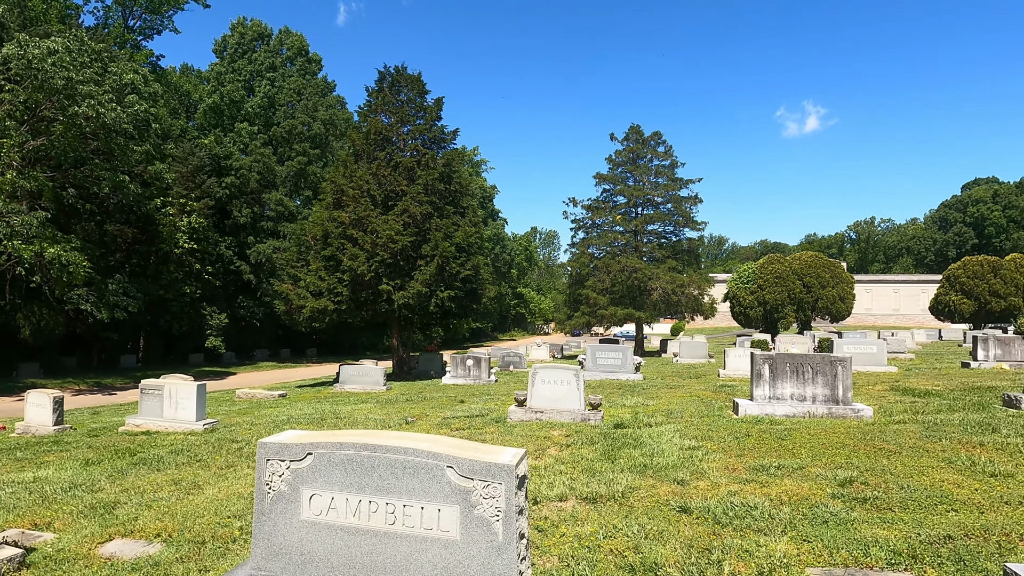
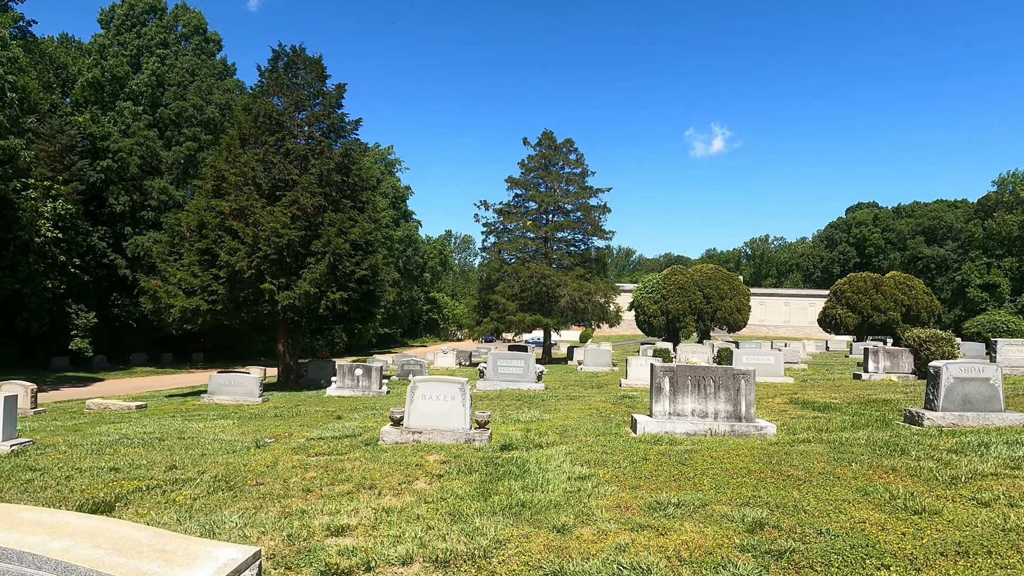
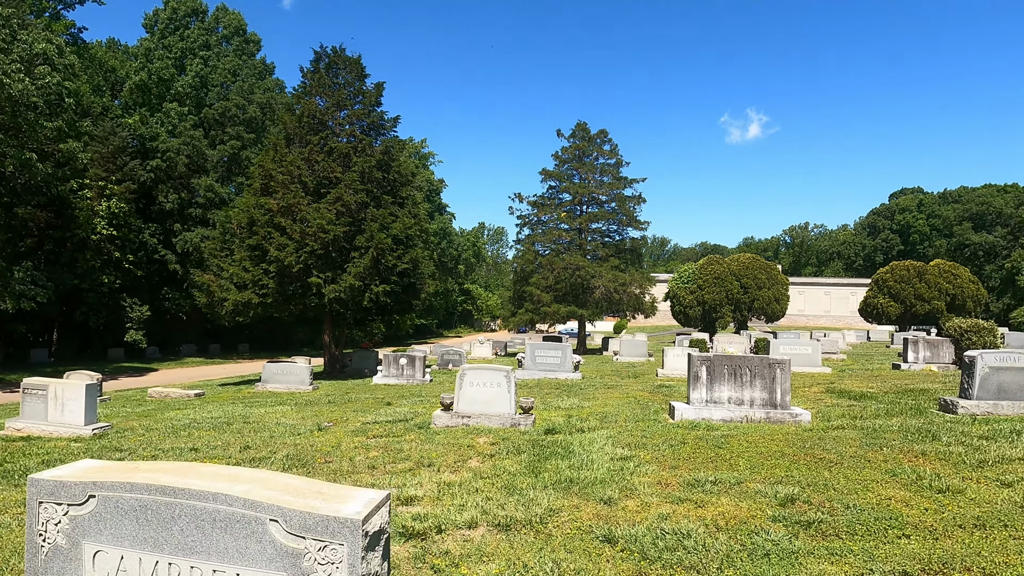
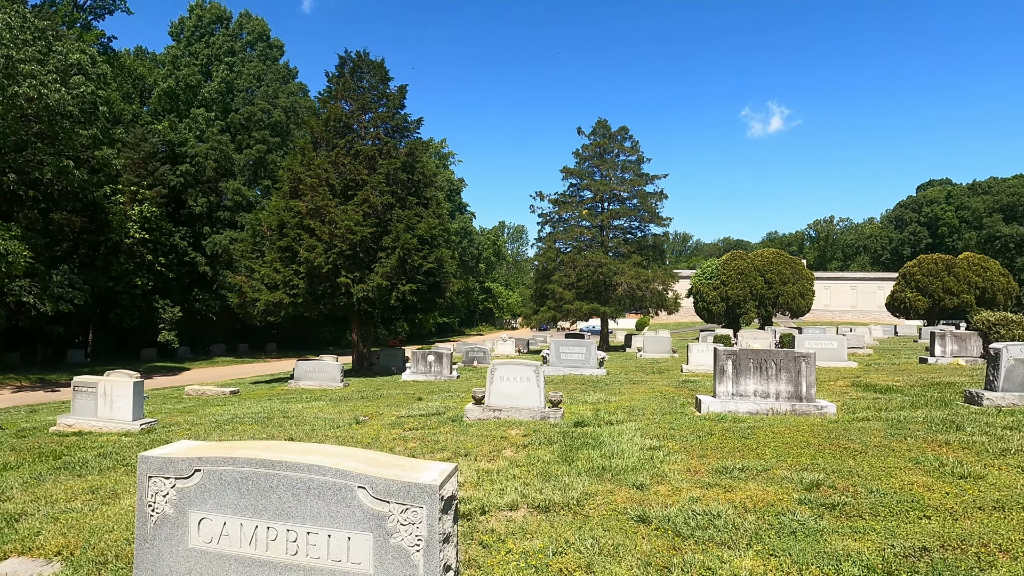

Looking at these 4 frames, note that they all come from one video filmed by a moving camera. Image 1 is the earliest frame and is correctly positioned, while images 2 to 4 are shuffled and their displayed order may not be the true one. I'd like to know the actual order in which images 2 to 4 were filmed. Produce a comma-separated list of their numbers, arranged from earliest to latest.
4, 3, 2
